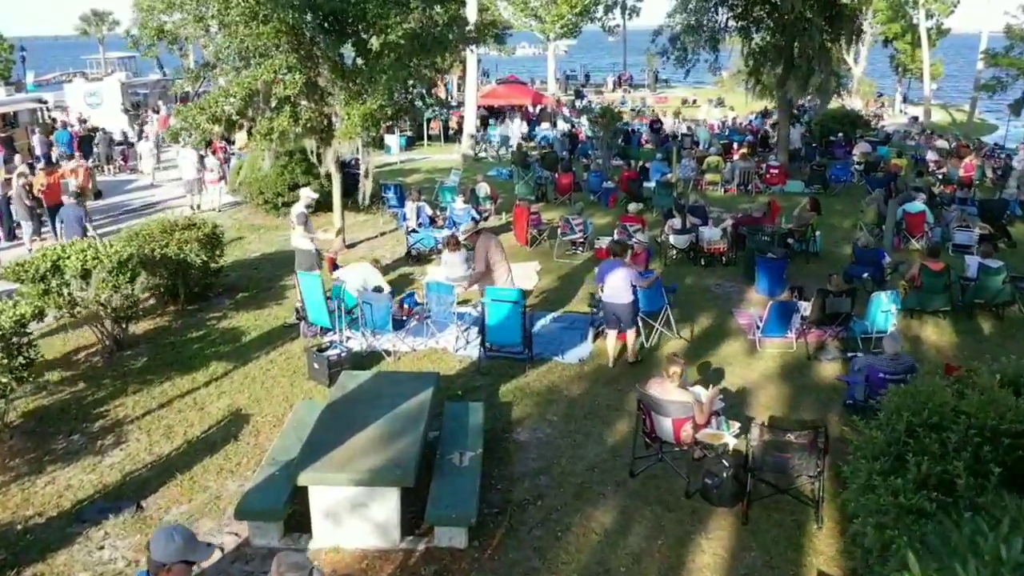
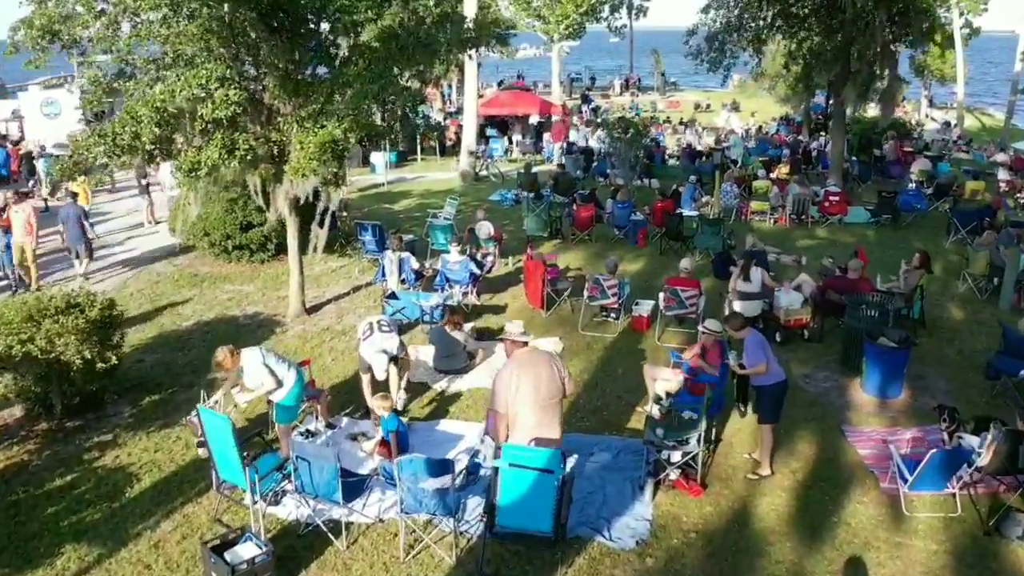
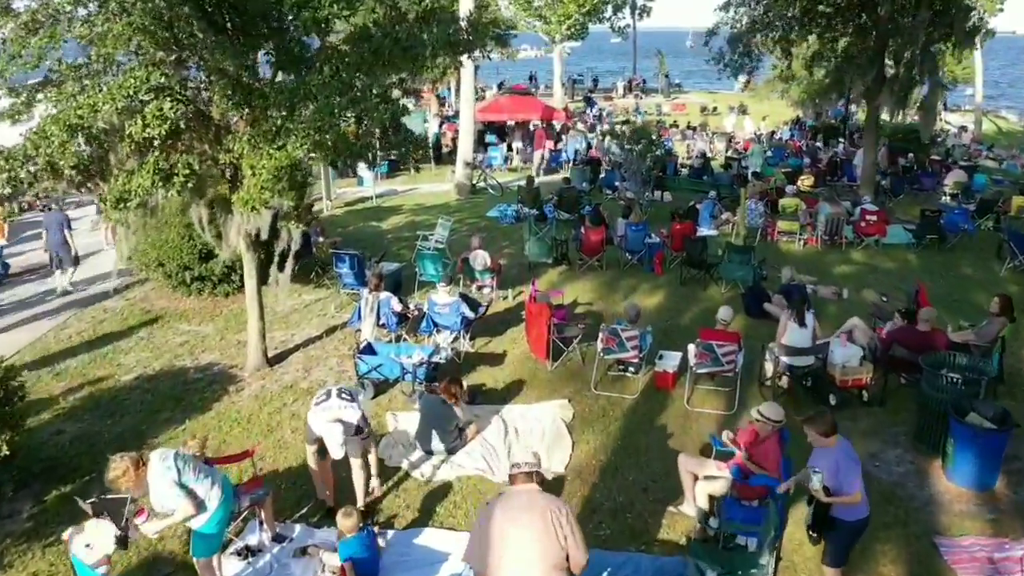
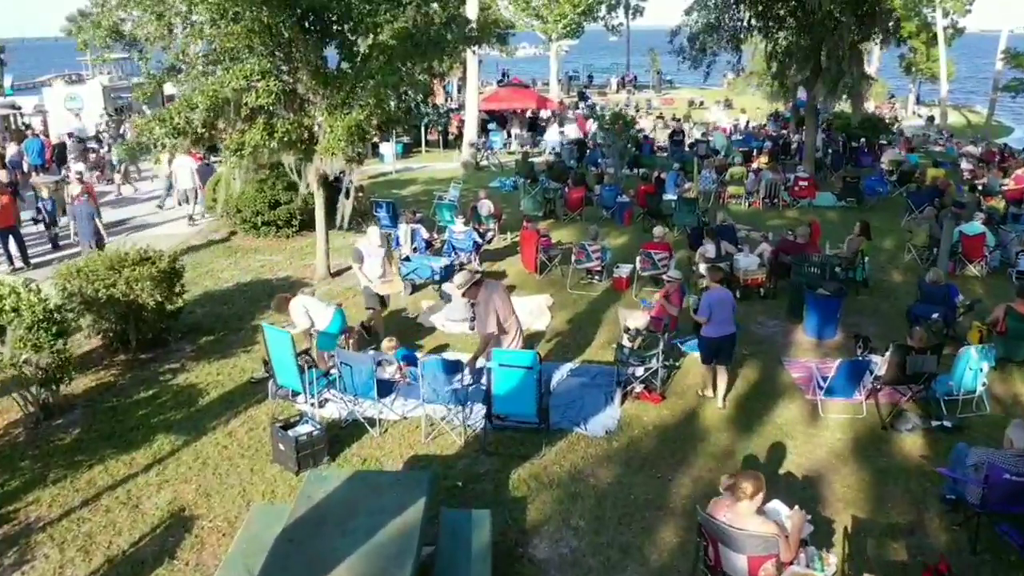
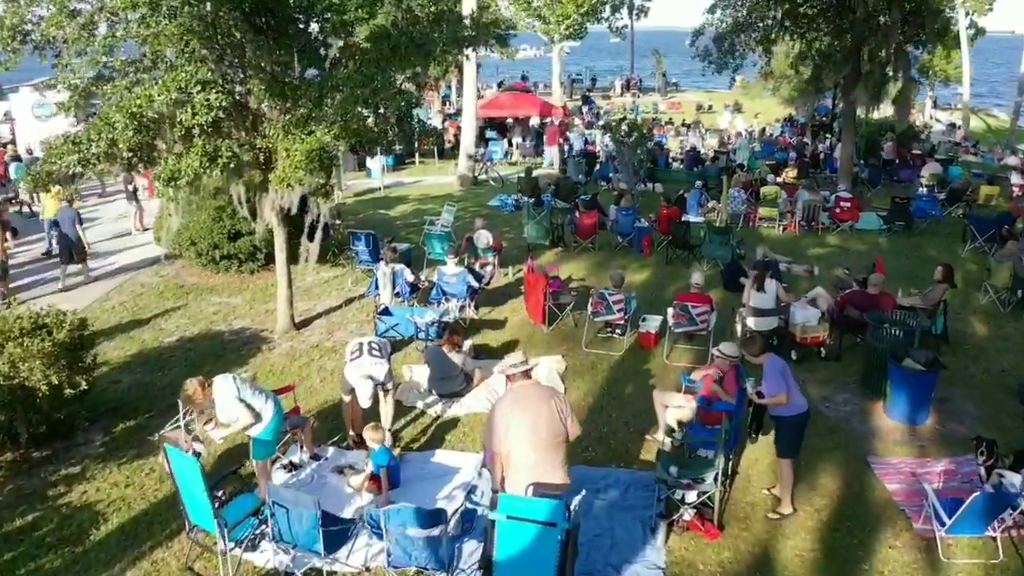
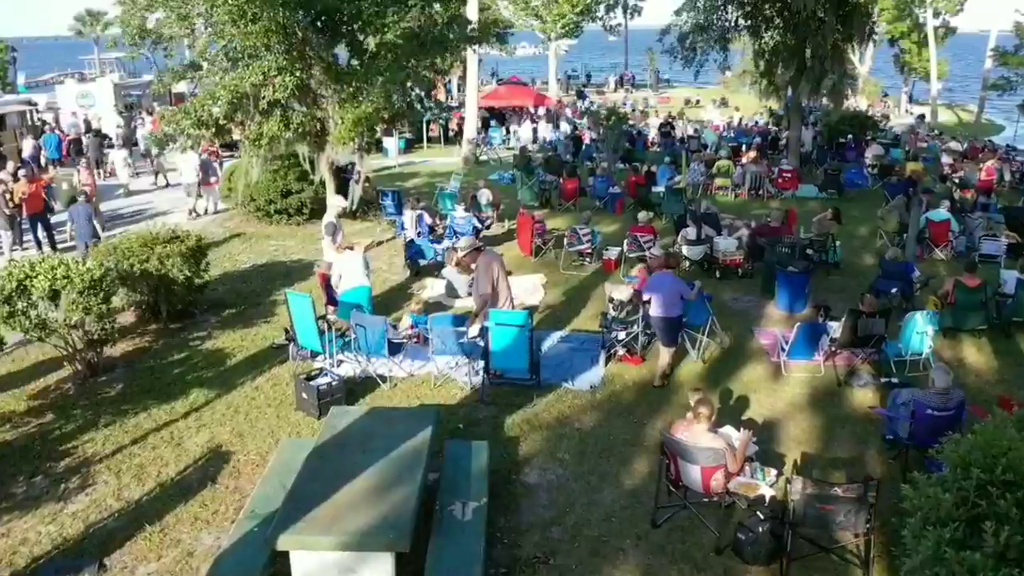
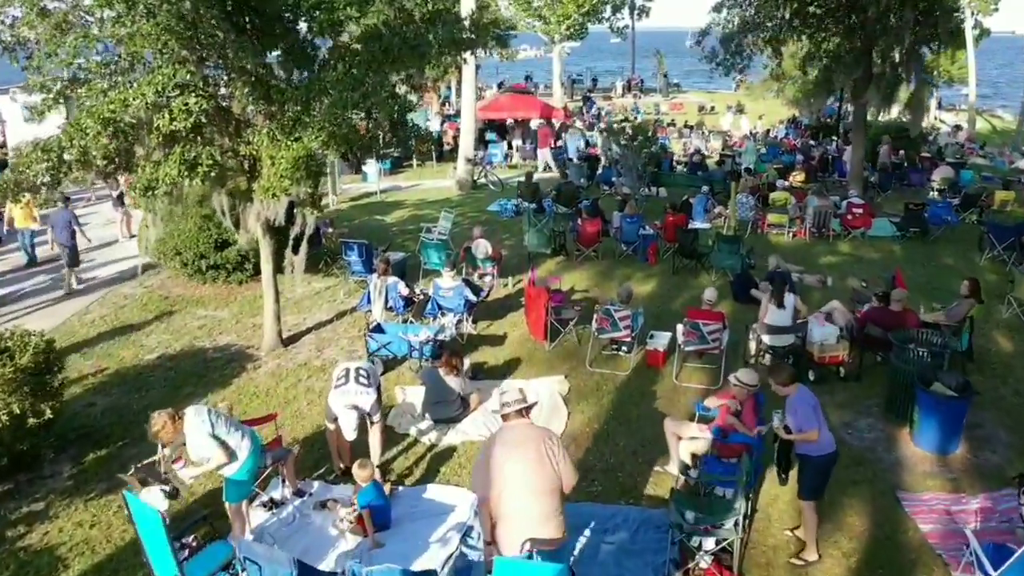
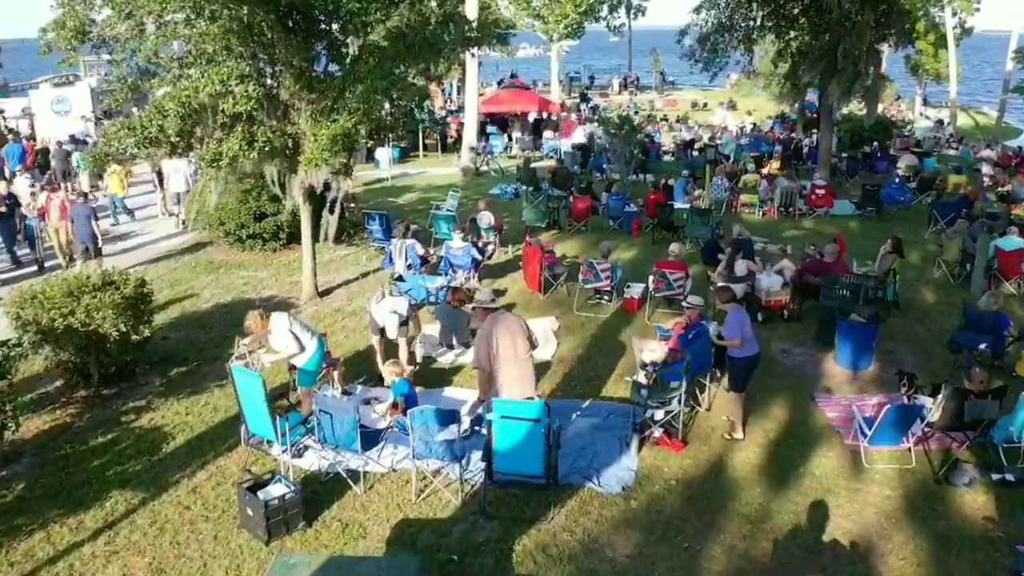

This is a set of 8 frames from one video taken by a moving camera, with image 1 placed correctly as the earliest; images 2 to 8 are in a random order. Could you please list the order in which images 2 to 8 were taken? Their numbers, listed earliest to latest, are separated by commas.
6, 4, 8, 2, 5, 7, 3
